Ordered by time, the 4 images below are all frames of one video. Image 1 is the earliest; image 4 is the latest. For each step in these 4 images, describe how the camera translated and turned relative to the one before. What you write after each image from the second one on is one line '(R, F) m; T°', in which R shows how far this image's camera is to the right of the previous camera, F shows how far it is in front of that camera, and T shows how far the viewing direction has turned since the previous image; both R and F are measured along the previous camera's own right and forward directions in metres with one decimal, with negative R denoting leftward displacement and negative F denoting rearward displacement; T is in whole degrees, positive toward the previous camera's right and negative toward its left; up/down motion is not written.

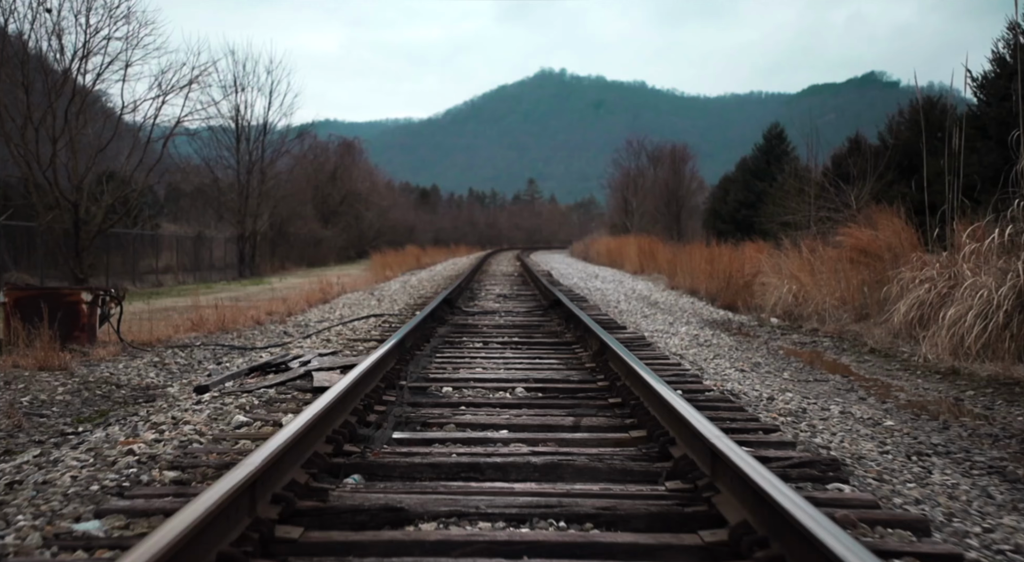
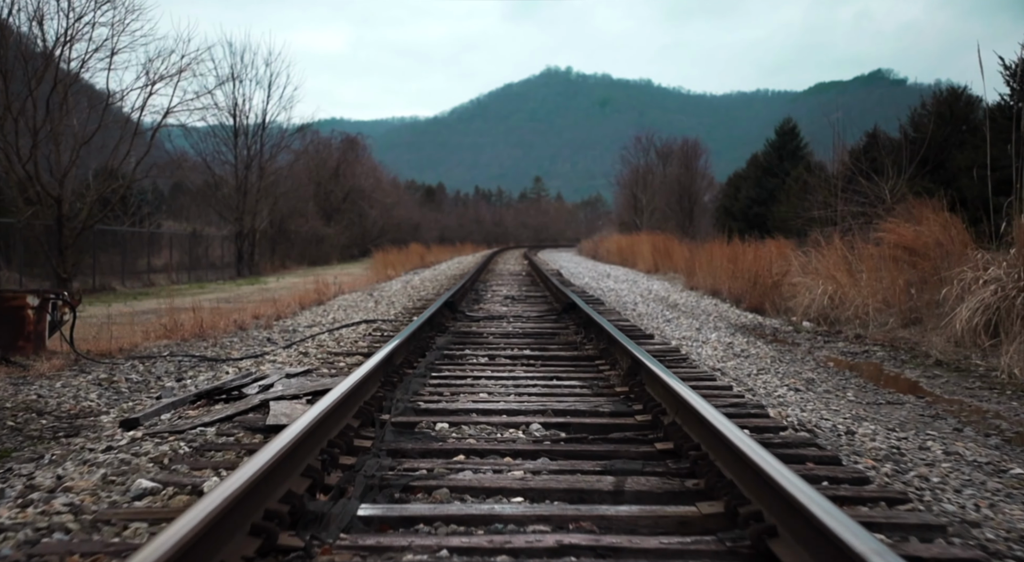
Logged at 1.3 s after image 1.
(0.0, +1.0) m; 0°
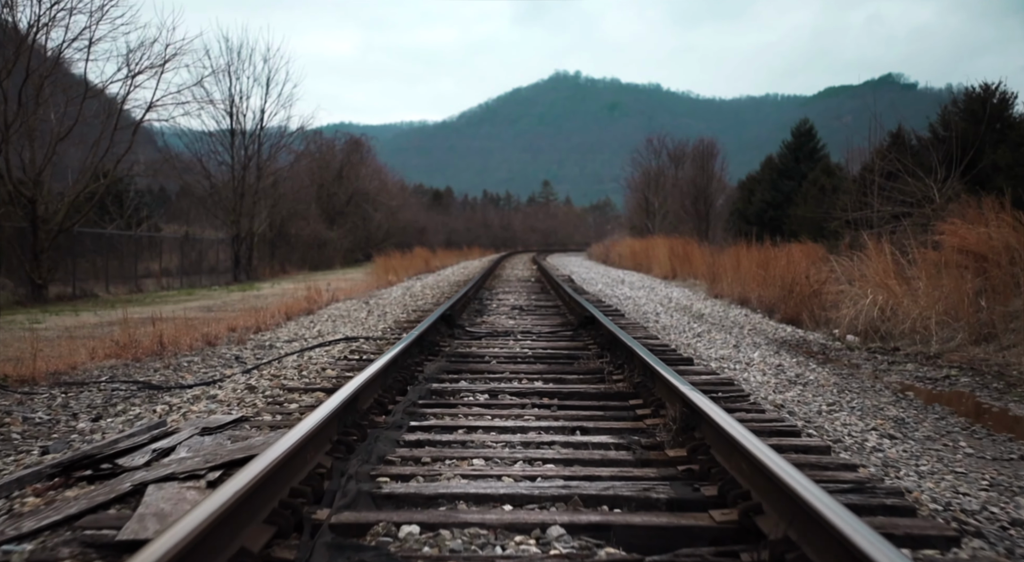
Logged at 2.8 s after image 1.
(0.0, +1.2) m; -1°
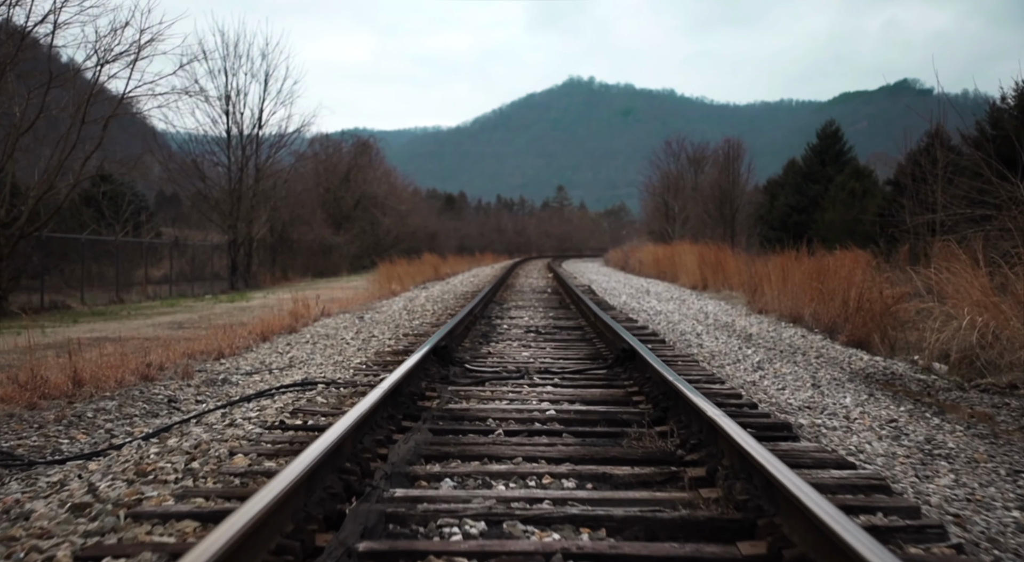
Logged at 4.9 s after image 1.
(0.0, +1.7) m; -1°
